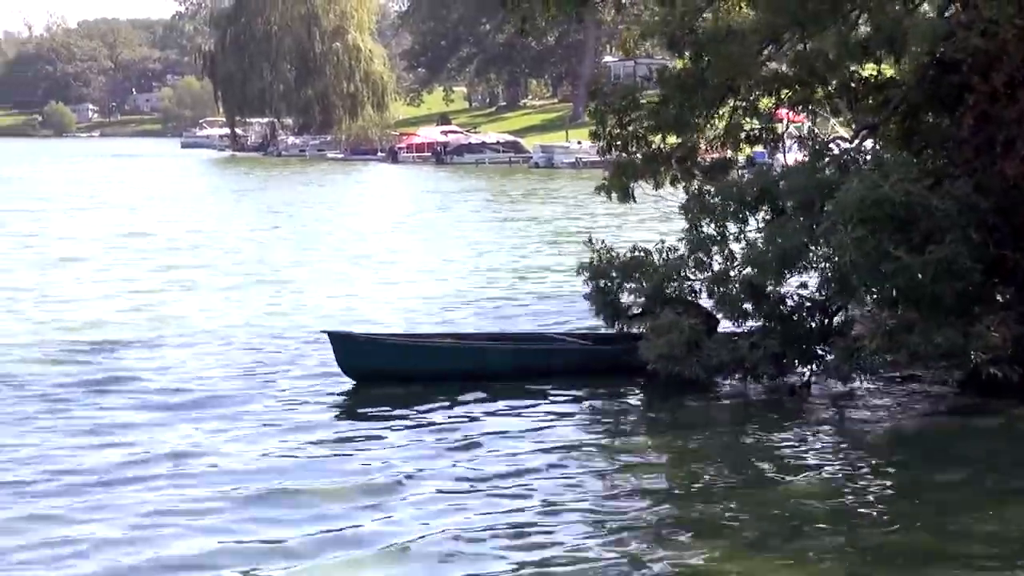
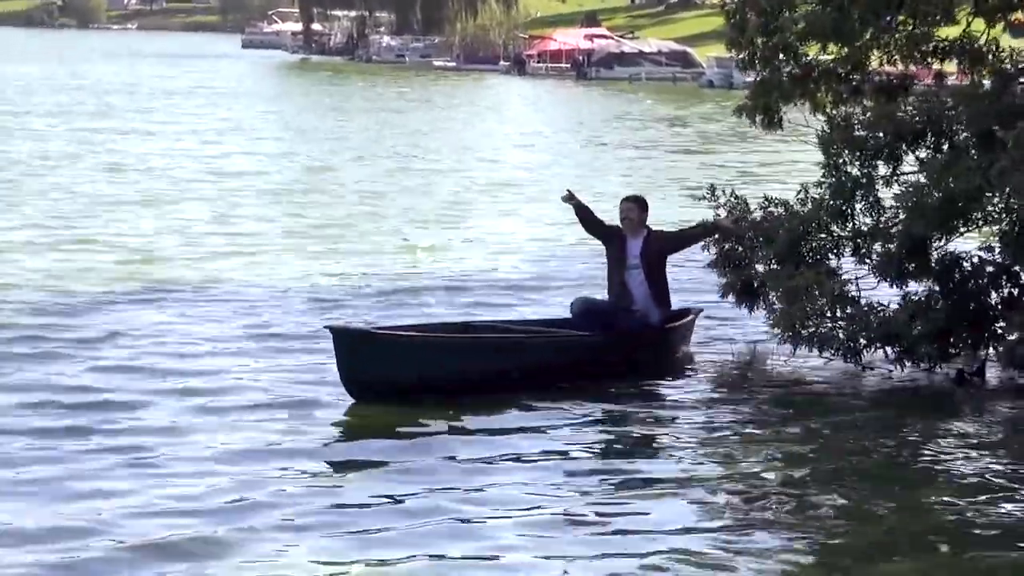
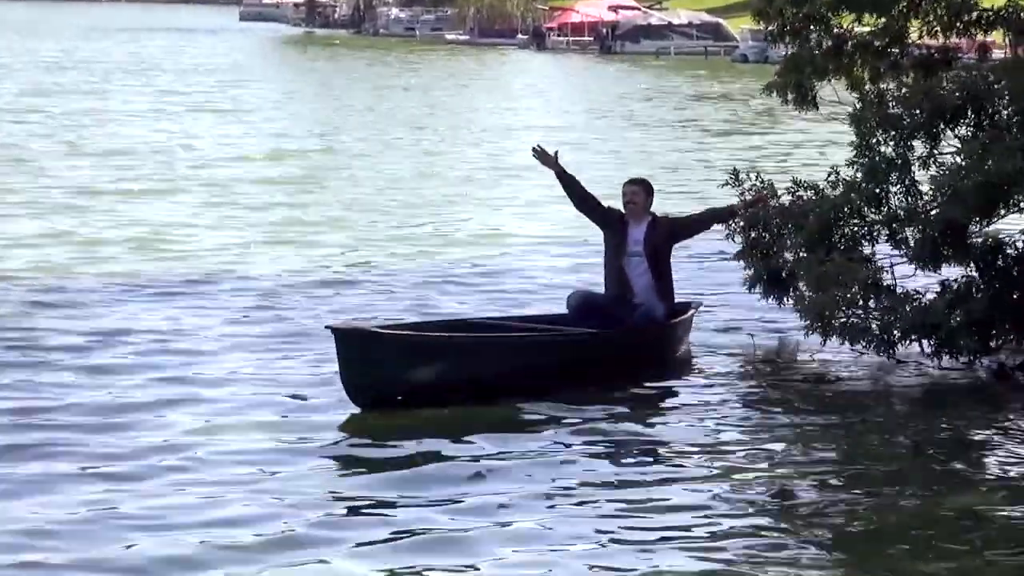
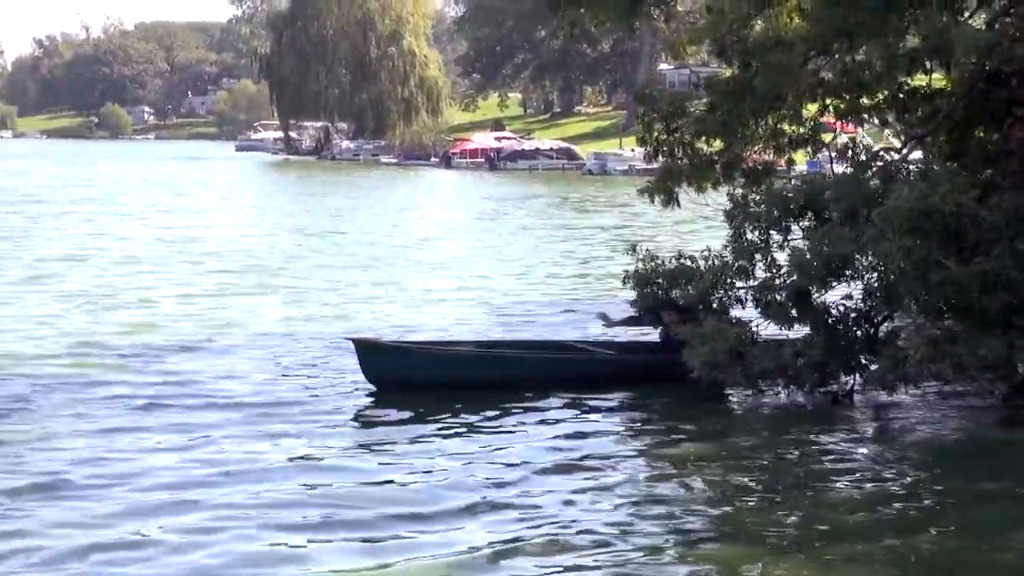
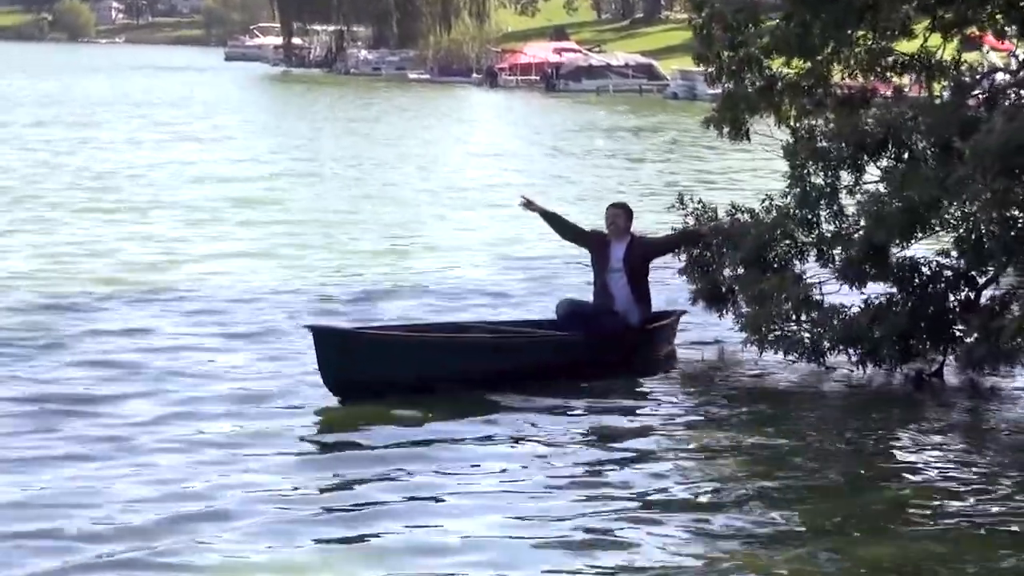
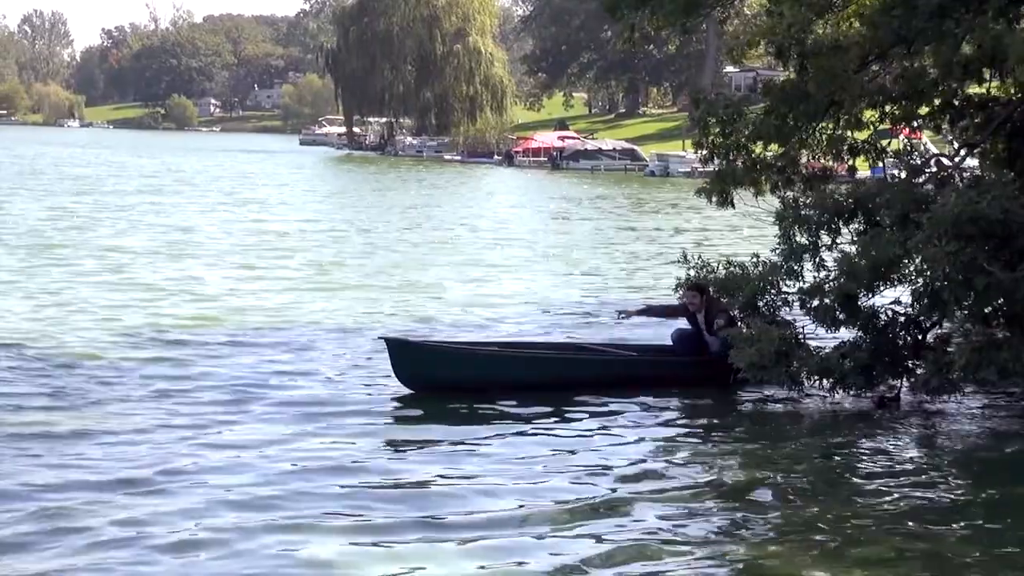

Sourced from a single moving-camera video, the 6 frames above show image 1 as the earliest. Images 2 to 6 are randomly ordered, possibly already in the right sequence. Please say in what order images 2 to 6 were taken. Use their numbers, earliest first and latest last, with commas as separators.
4, 6, 5, 2, 3
